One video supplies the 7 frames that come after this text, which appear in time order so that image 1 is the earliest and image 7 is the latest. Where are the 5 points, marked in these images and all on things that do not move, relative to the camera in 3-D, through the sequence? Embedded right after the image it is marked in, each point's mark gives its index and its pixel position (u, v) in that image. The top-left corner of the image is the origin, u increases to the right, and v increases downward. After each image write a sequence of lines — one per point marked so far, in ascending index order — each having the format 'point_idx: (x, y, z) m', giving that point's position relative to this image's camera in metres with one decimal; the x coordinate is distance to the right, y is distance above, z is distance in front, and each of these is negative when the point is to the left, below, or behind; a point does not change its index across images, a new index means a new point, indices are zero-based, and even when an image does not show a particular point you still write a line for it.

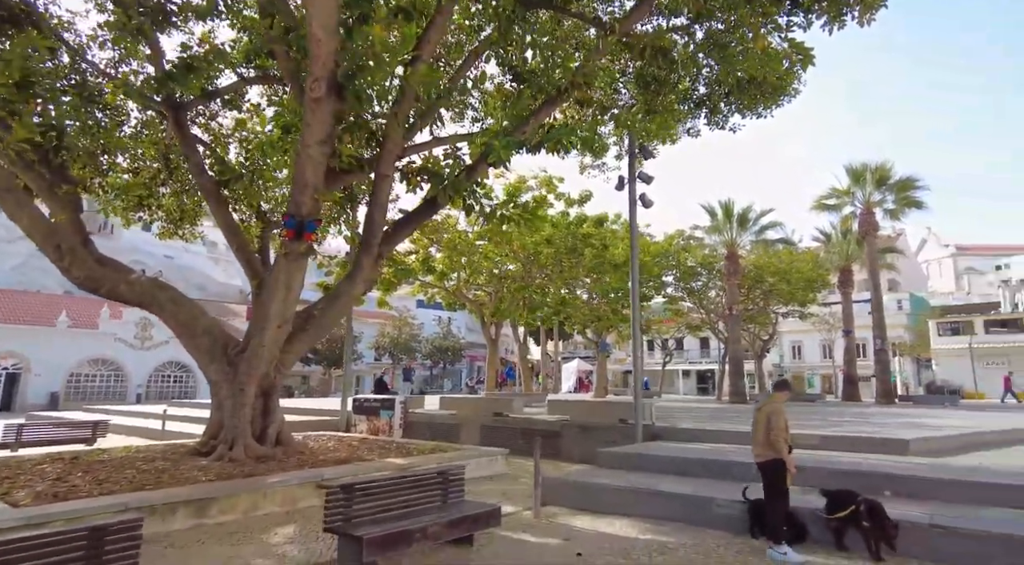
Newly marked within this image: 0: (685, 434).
0: (+2.6, -2.3, +9.4) m
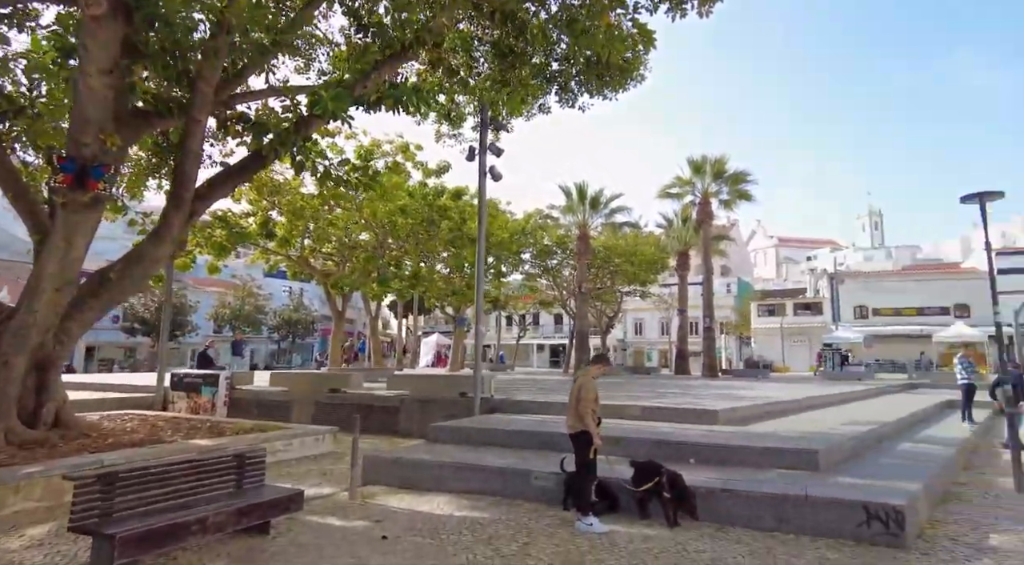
0: (+0.1, -1.9, +9.5) m
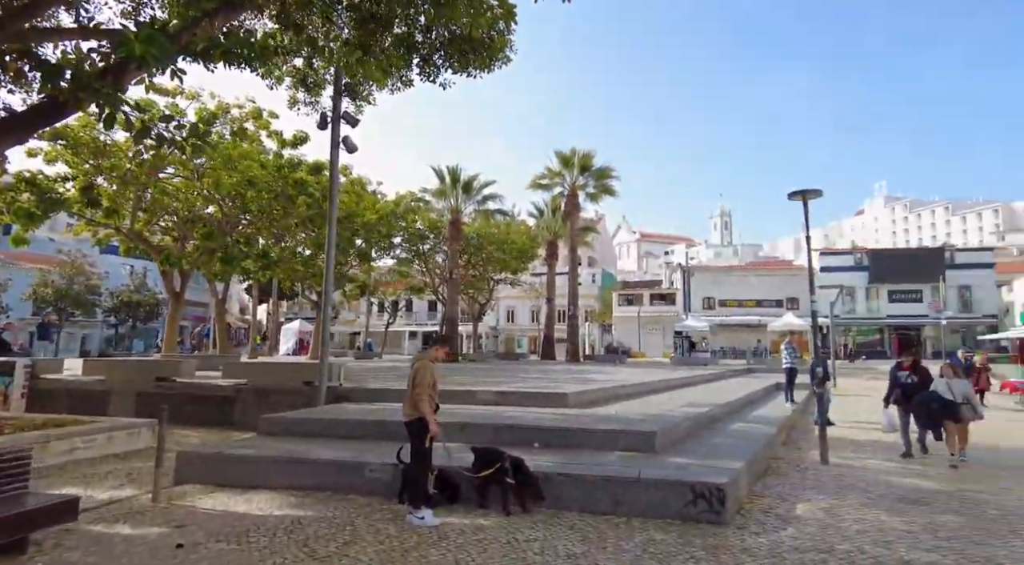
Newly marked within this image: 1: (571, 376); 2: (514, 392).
0: (-2.0, -1.6, +9.0) m
1: (+1.5, -2.4, +16.4) m
2: (0.0, -1.6, +9.2) m
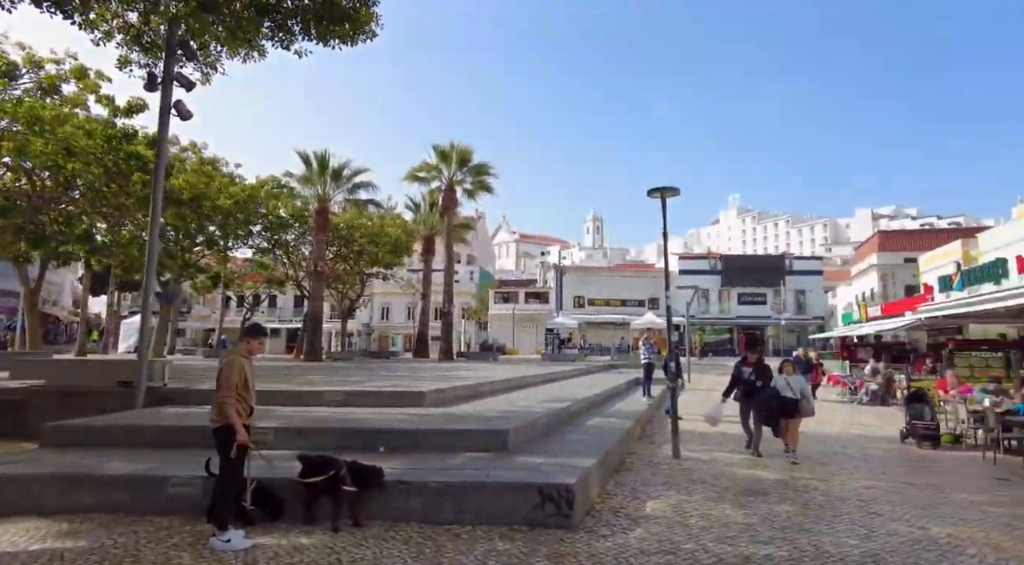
0: (-4.0, -1.4, +8.0) m
1: (-1.9, -2.3, +15.9) m
2: (-2.0, -1.5, +8.6) m
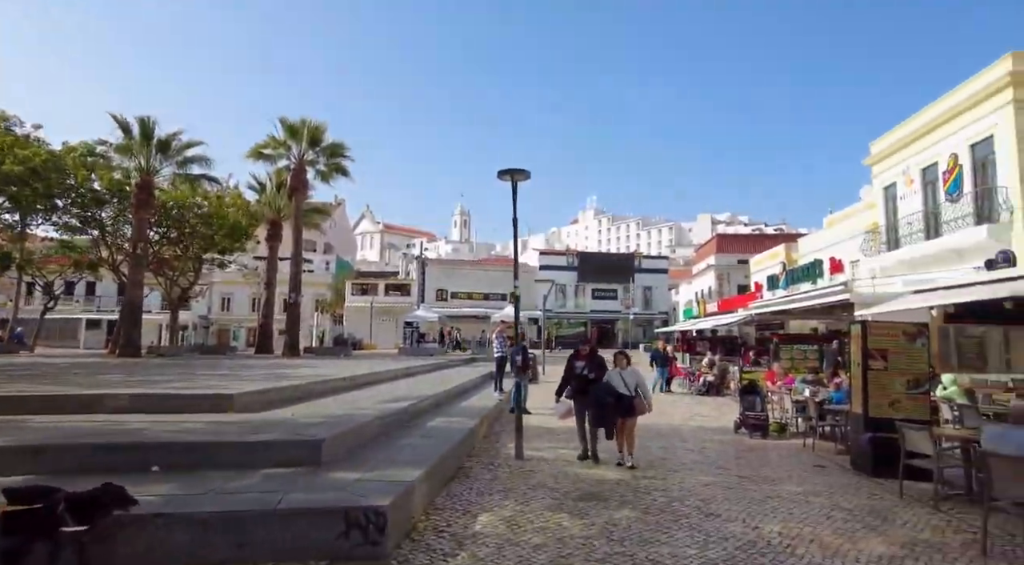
0: (-5.8, -1.2, +6.1) m
1: (-5.5, -2.0, +14.3) m
2: (-4.0, -1.3, +7.2) m
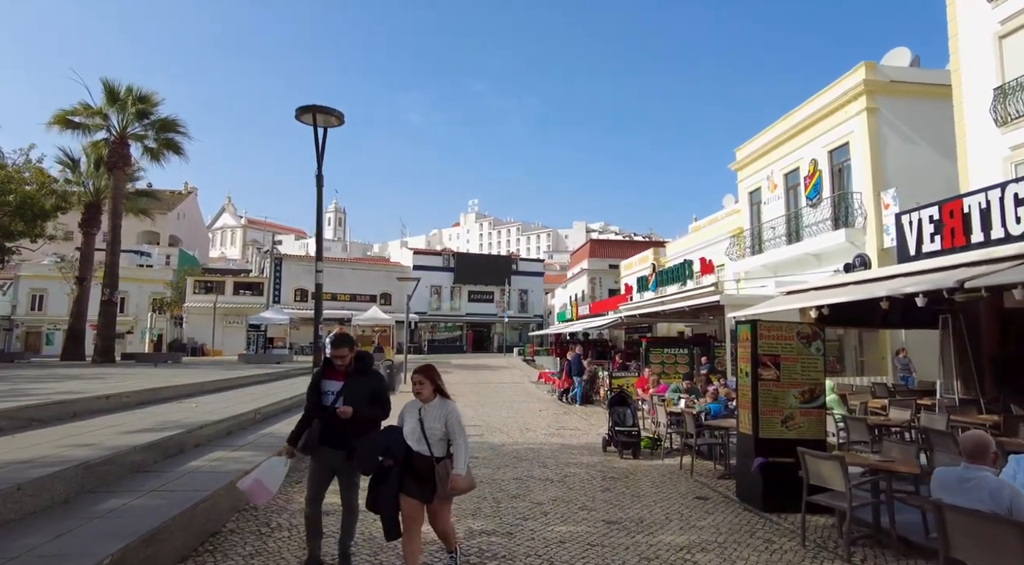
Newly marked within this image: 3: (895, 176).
0: (-7.2, -0.9, +2.9) m
1: (-8.4, -1.8, +11.0) m
2: (-5.6, -1.0, +4.2) m
3: (+10.5, +2.9, +17.4) m
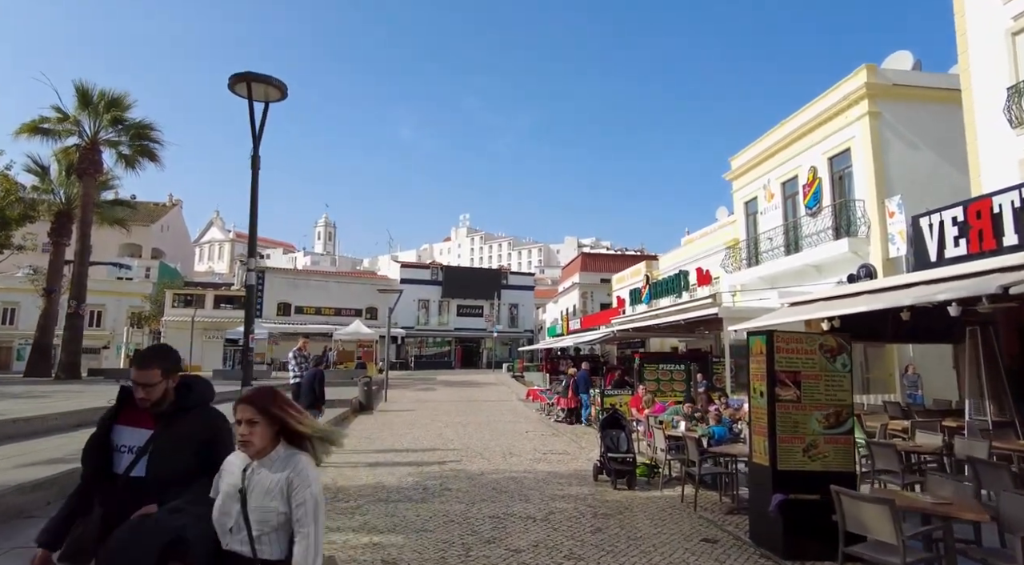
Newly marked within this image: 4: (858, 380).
0: (-7.4, -0.8, +1.8) m
1: (-8.7, -1.9, +9.8) m
2: (-5.8, -1.0, +3.2) m
3: (+10.2, +2.6, +16.6) m
4: (+8.9, -2.5, +16.2) m
